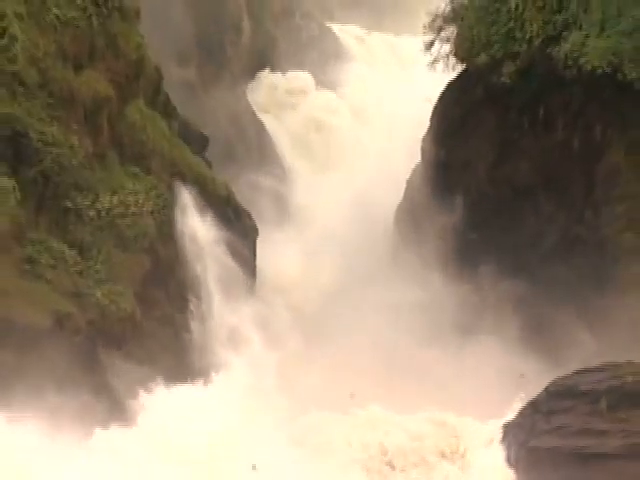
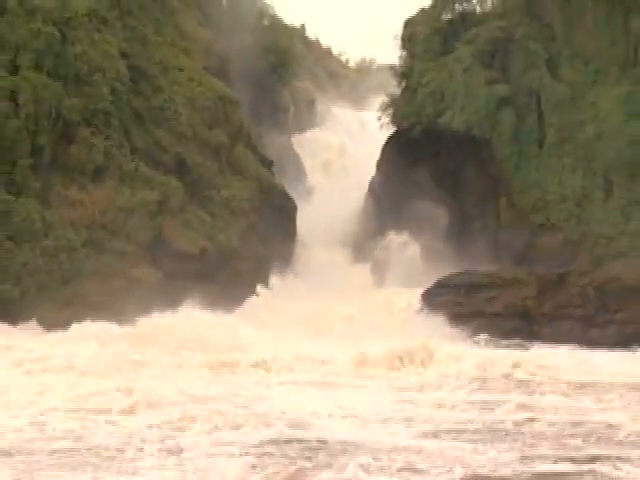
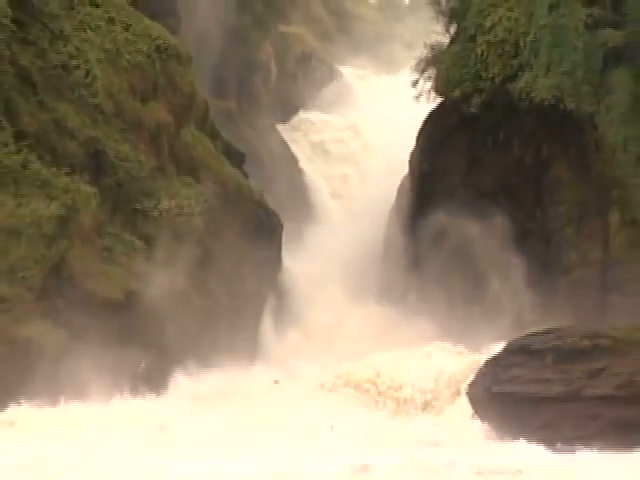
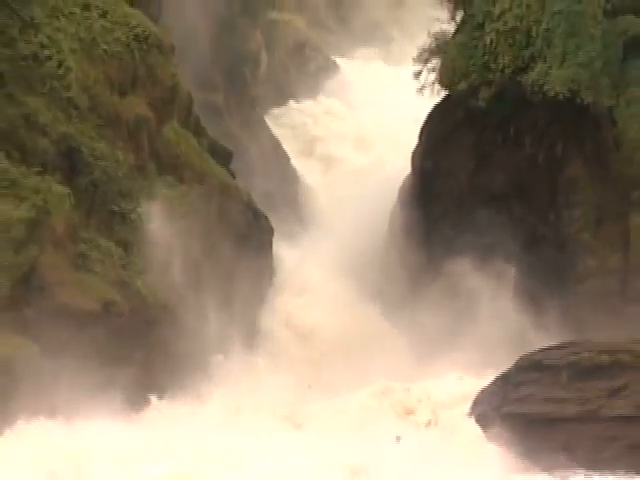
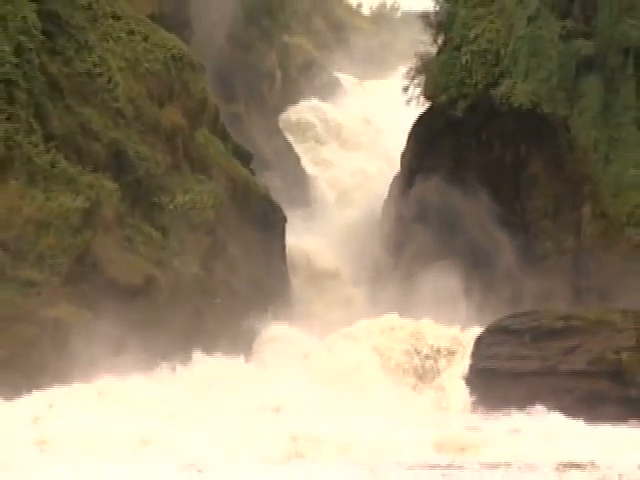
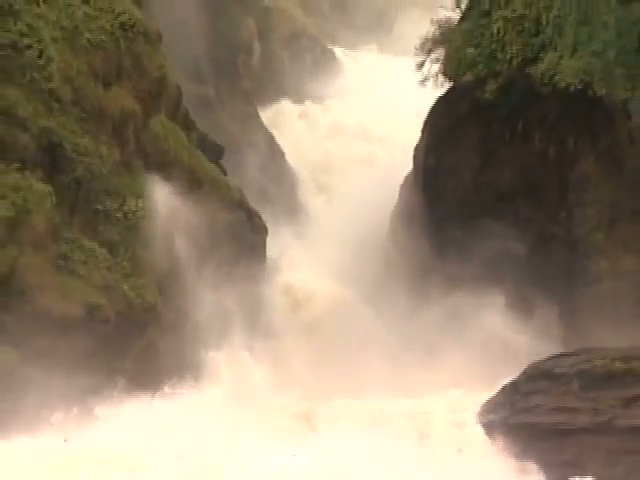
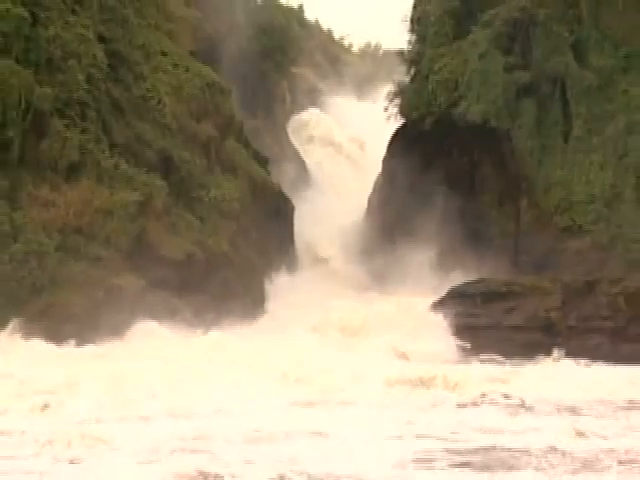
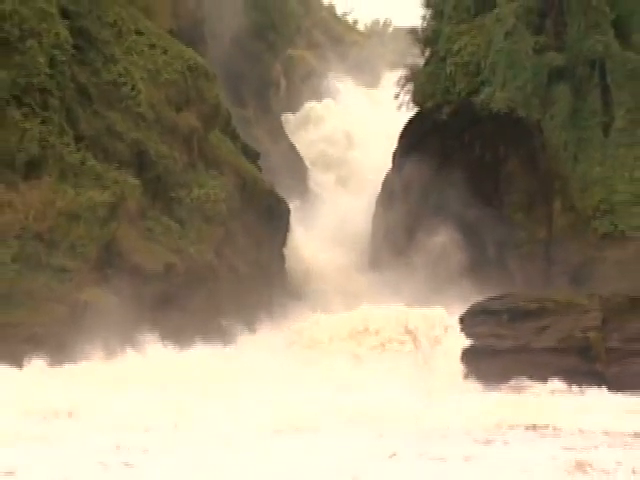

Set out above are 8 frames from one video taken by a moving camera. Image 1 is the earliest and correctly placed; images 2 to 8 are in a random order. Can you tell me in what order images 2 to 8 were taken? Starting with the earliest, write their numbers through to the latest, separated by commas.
6, 4, 3, 5, 8, 7, 2
